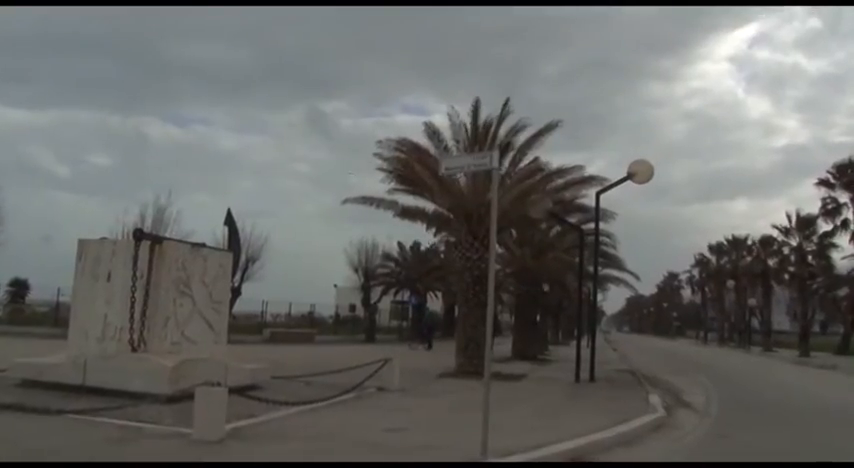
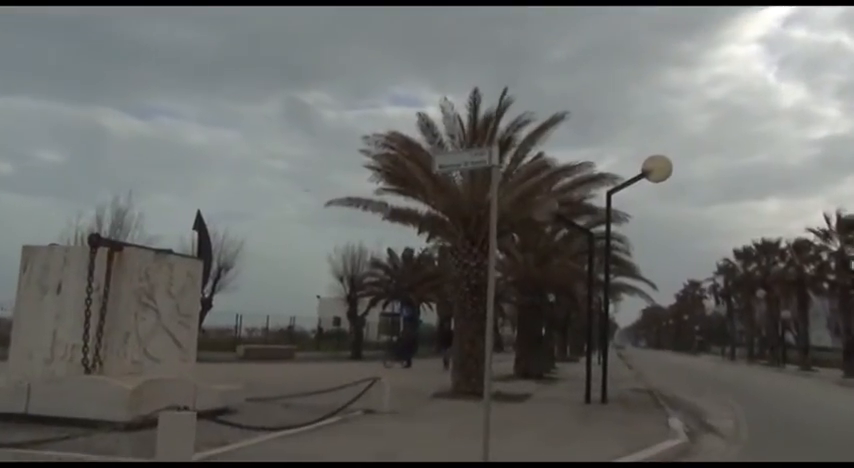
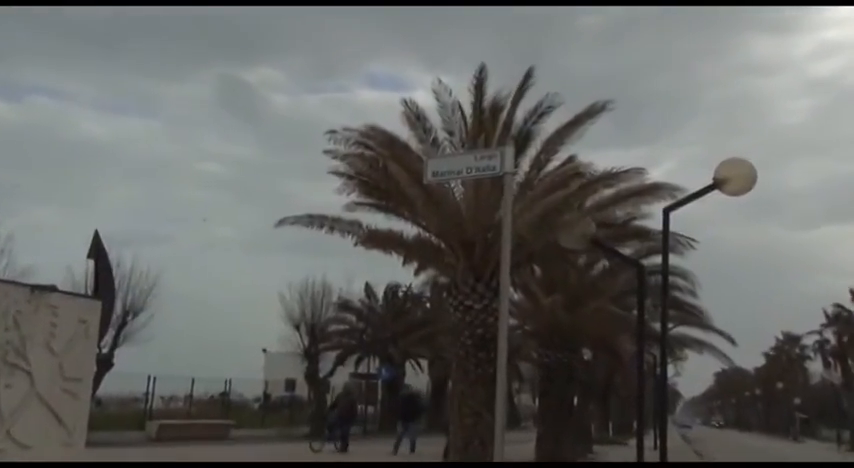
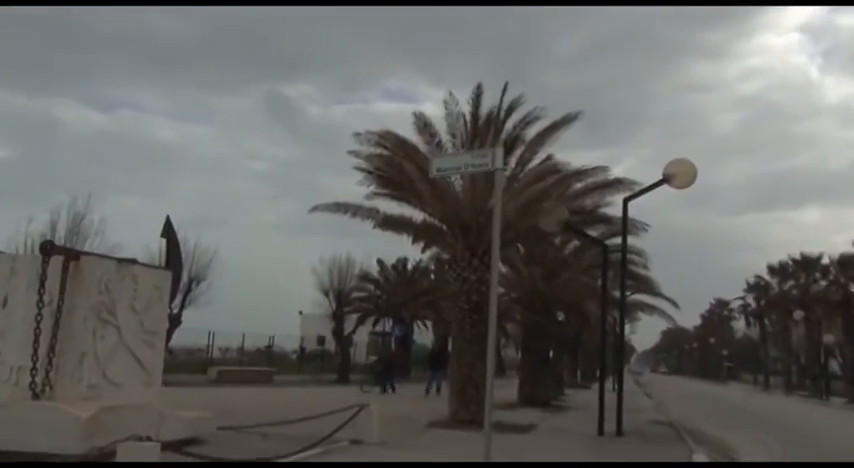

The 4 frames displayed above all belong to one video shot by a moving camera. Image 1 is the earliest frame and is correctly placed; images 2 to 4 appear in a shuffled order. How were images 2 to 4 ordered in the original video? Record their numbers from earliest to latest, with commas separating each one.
2, 4, 3
